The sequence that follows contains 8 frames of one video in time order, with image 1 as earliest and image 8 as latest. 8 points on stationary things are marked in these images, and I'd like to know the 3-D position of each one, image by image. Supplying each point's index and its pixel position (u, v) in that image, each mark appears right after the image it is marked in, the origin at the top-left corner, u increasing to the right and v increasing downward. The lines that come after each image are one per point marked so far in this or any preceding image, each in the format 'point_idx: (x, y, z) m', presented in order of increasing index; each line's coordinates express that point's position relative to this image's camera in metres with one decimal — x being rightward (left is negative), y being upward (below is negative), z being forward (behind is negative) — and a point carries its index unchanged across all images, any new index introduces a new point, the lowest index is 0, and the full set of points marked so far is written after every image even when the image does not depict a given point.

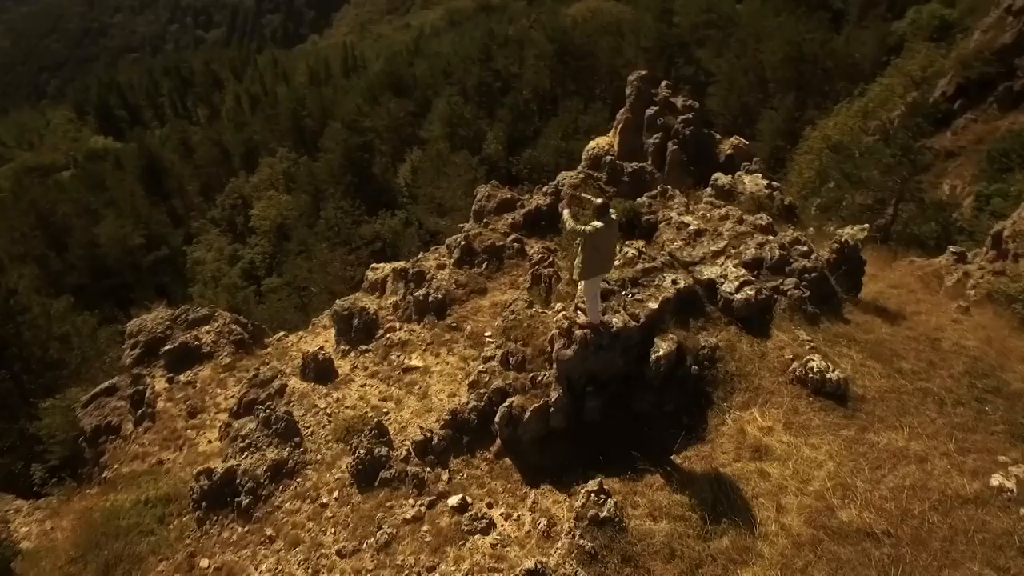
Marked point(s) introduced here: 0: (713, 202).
0: (+4.3, +1.9, +13.5) m
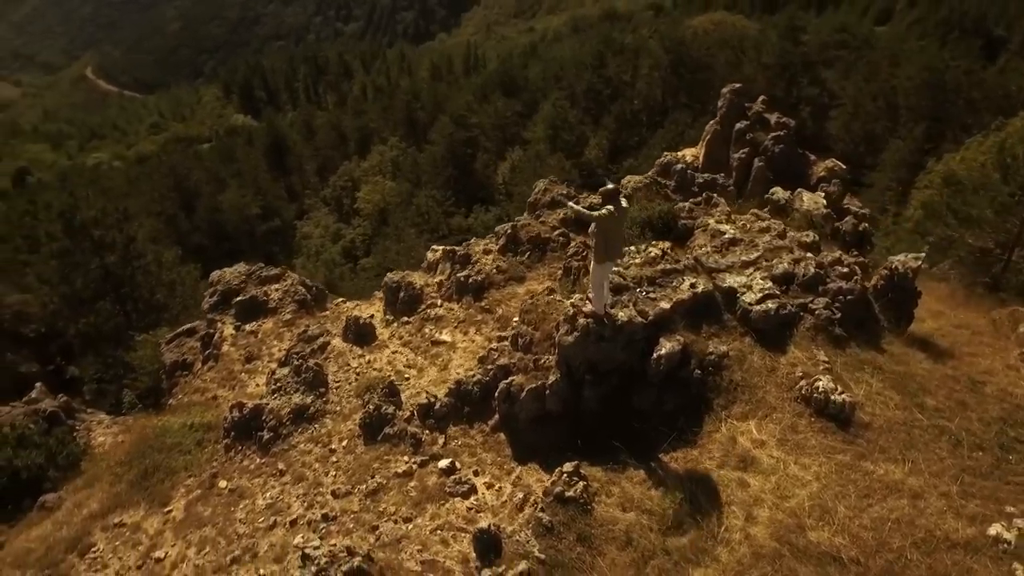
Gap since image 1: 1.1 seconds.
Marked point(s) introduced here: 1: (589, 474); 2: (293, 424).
0: (+5.2, +1.6, +13.2) m
1: (+1.2, -2.8, +9.3) m
2: (-4.1, -2.6, +11.7) m
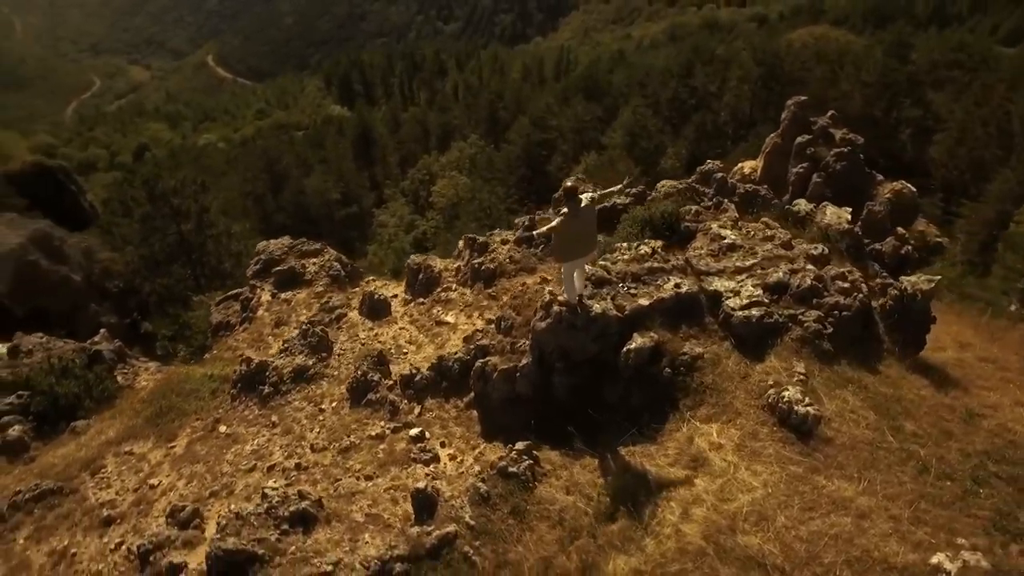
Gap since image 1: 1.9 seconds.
0: (+5.3, +1.4, +12.9) m
1: (+0.5, -2.6, +9.5) m
2: (-4.4, -1.9, +12.6) m
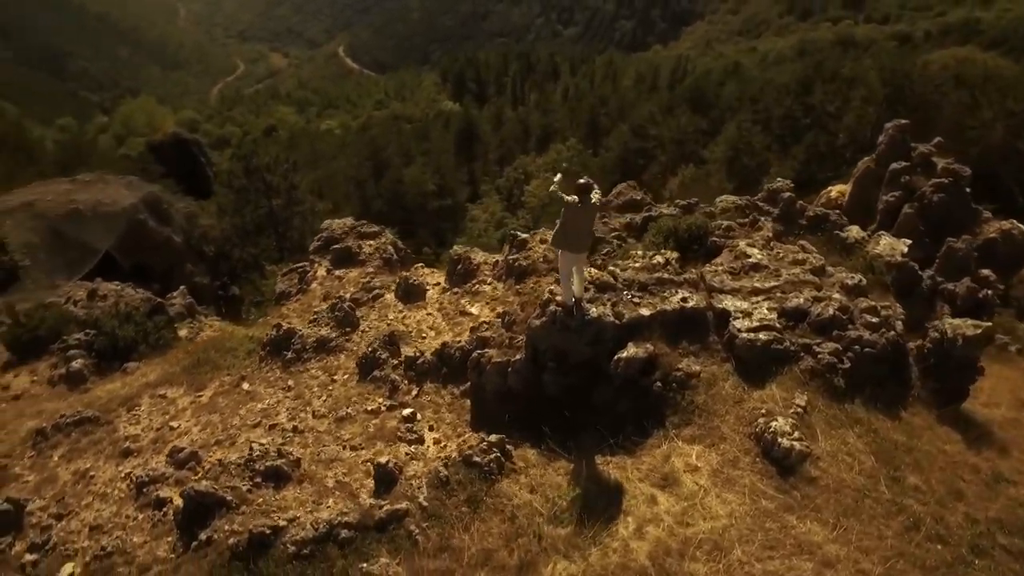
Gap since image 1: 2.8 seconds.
0: (+5.8, +0.8, +12.2) m
1: (+0.1, -2.6, +9.6) m
2: (-4.2, -1.4, +13.3) m
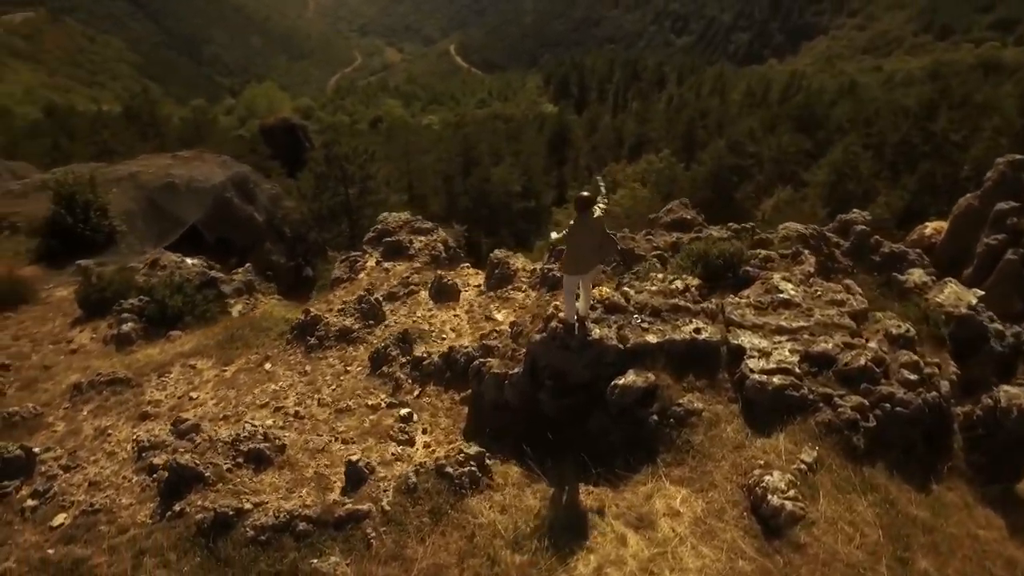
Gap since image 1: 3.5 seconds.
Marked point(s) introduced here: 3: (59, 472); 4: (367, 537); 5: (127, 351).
0: (+6.1, 0.0, +11.1) m
1: (-0.2, -2.8, +9.3) m
2: (-3.9, -1.1, +13.5) m
3: (-7.1, -2.9, +9.6) m
4: (-1.9, -3.2, +8.0) m
5: (-8.9, -1.5, +14.3) m
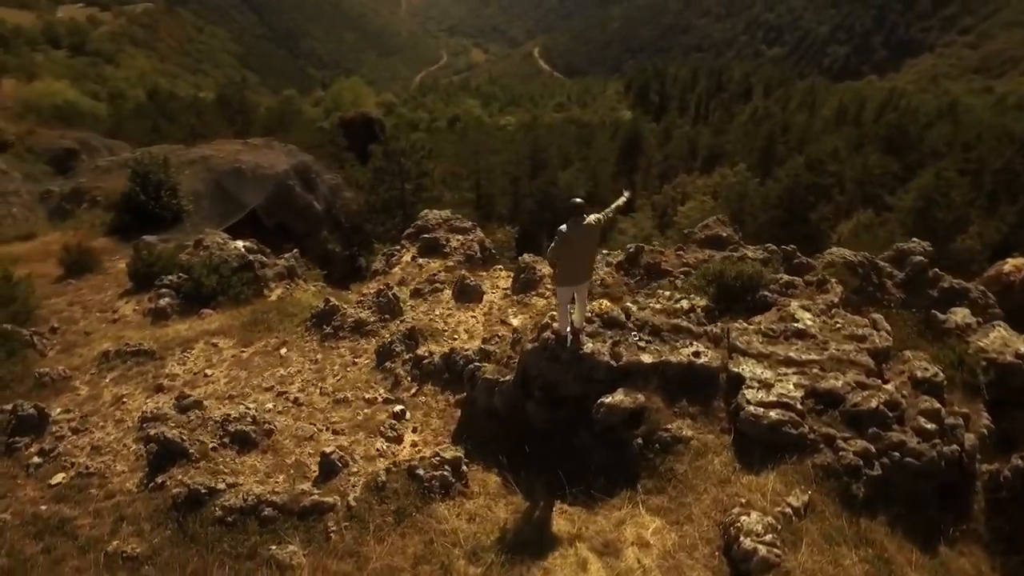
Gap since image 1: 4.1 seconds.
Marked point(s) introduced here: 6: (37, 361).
0: (+6.1, -0.6, +10.2) m
1: (-0.6, -2.8, +9.1) m
2: (-3.6, -1.0, +13.7) m
3: (-7.3, -2.4, +10.2) m
4: (-2.4, -3.2, +8.0) m
5: (-8.5, -0.9, +15.0) m
6: (-9.8, -1.5, +12.8) m
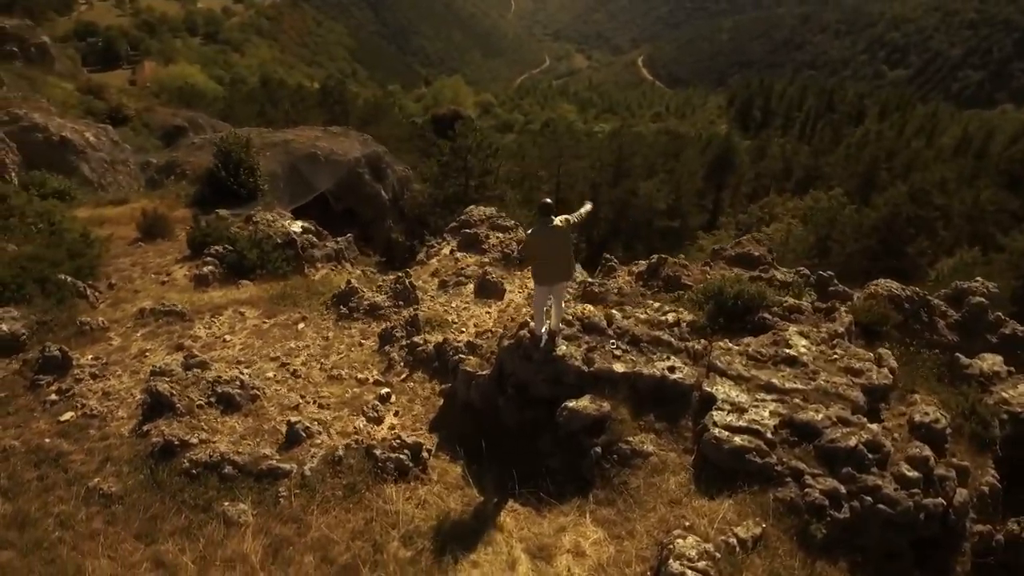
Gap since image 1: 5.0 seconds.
0: (+5.8, -1.1, +9.5) m
1: (-1.2, -2.7, +9.2) m
2: (-3.4, -0.6, +14.2) m
3: (-7.7, -1.6, +11.2) m
4: (-3.1, -2.8, +8.4) m
5: (-8.1, -0.1, +16.1) m
6: (-9.7, -0.5, +14.1) m
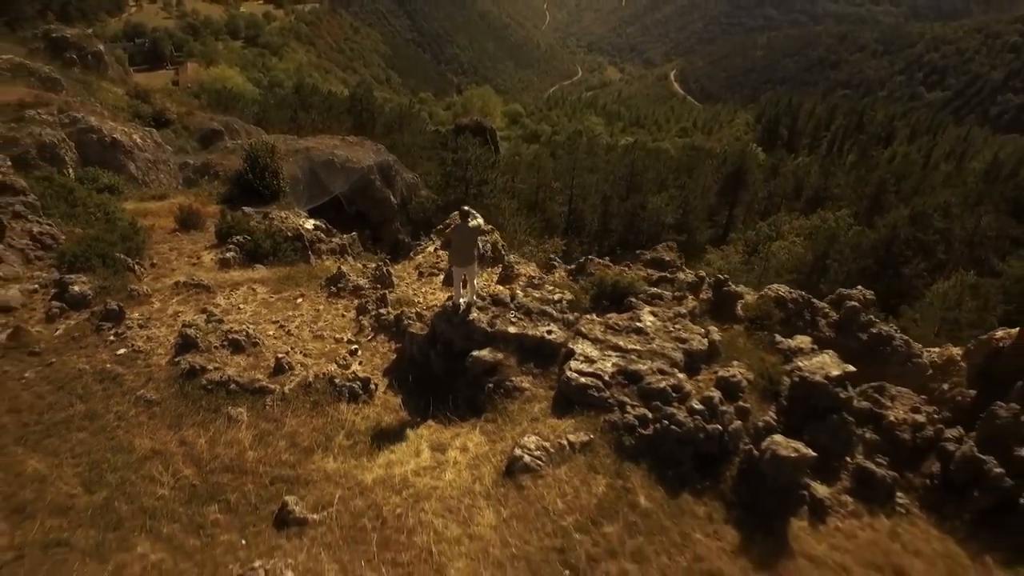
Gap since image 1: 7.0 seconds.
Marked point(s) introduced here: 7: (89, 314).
0: (+4.2, -0.9, +12.8) m
1: (-2.8, -2.2, +12.8) m
2: (-4.7, -0.1, +17.9) m
3: (-9.1, -0.9, +15.0) m
4: (-4.8, -2.3, +12.1) m
5: (-9.3, +0.5, +20.0) m
6: (-11.0, +0.2, +18.1) m
7: (-10.5, -0.7, +15.3) m
